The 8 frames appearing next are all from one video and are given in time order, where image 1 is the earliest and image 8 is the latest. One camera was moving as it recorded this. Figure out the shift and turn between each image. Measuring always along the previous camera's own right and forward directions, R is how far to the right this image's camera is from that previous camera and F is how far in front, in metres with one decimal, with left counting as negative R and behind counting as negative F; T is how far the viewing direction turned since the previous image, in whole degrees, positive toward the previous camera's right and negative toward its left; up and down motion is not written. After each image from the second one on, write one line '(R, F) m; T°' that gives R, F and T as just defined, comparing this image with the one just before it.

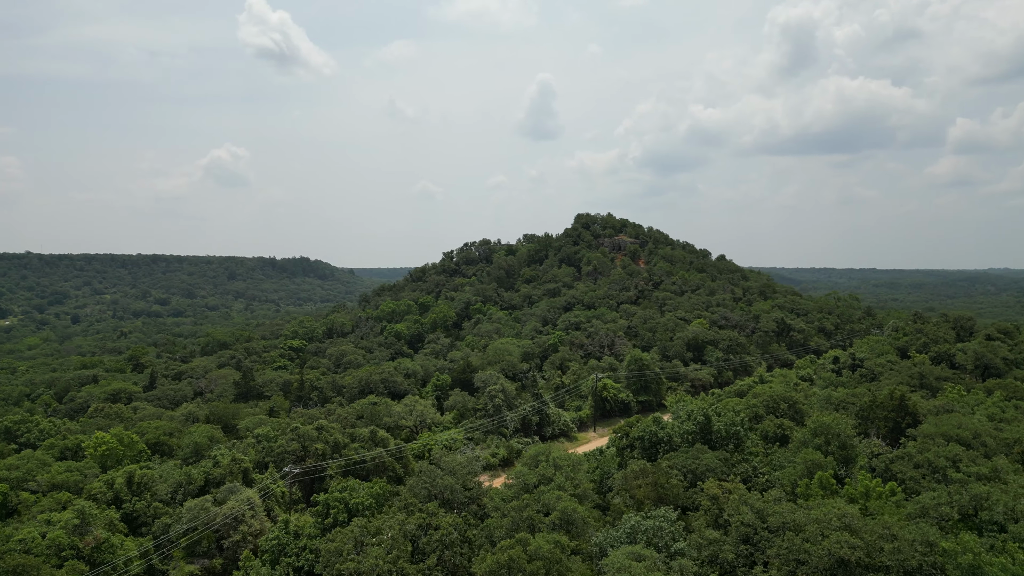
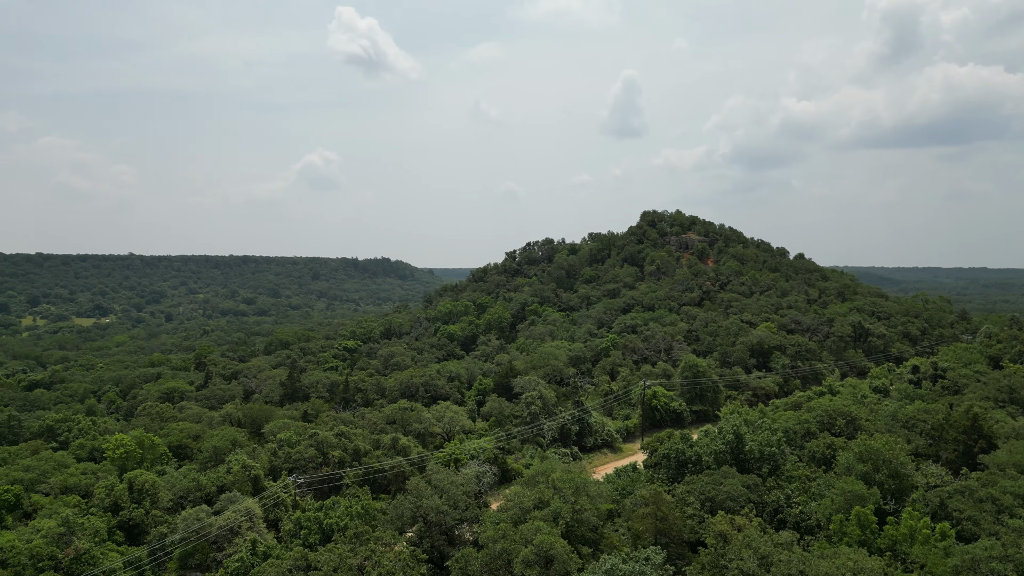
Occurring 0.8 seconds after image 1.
(+2.1, +1.9) m; -7°
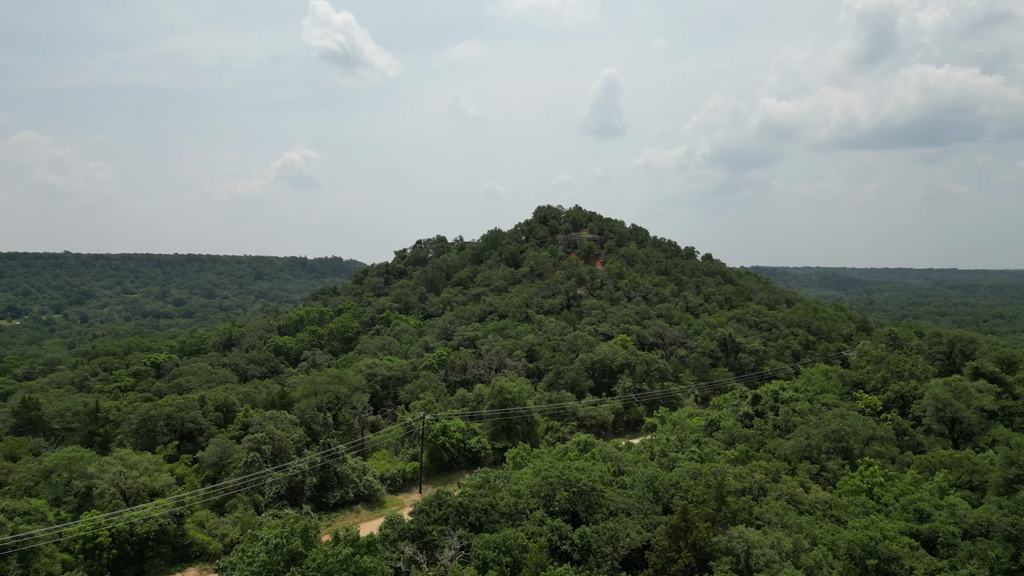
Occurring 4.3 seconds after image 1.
(+9.5, +7.4) m; +1°
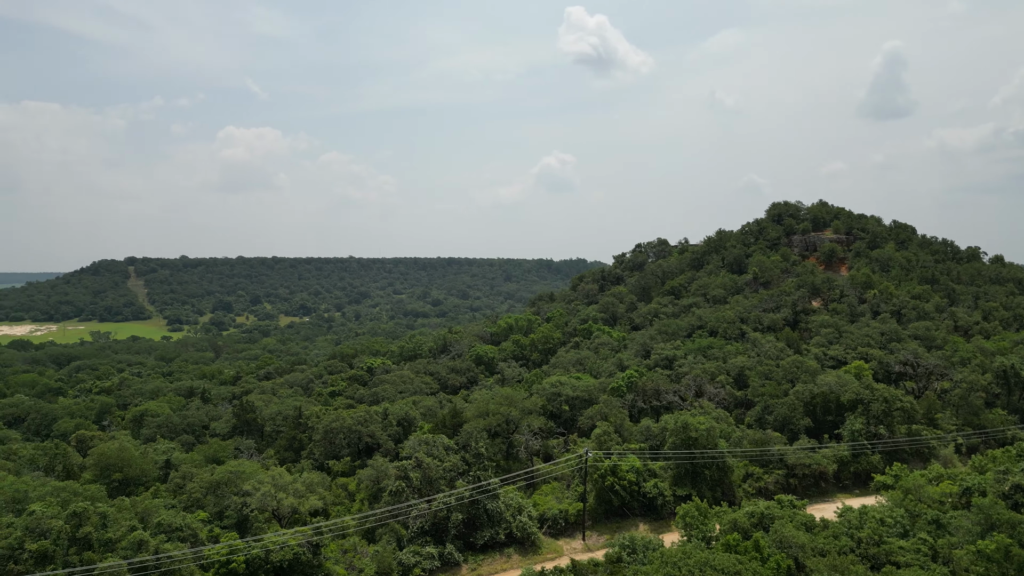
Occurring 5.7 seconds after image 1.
(+2.6, +4.2) m; -20°
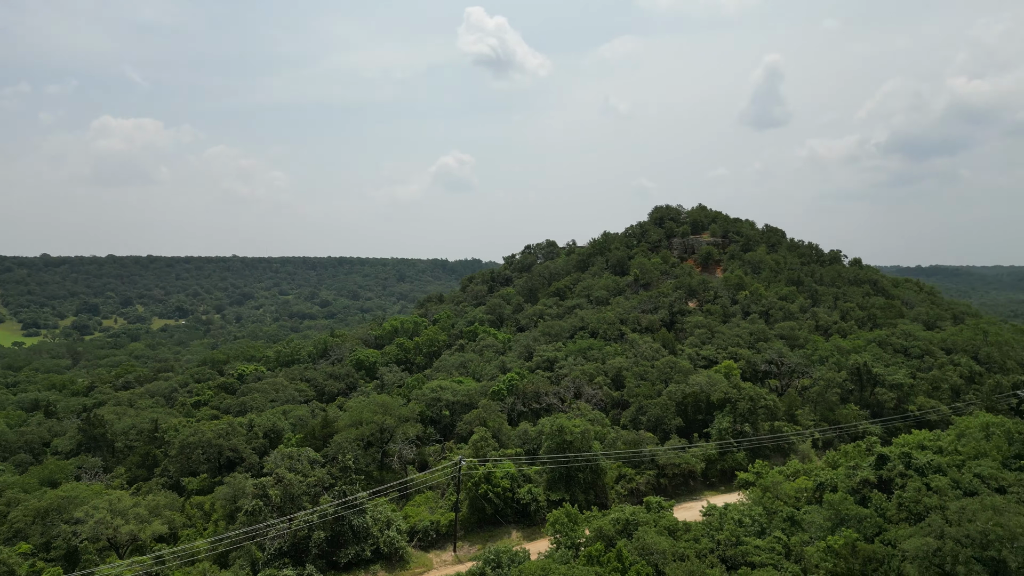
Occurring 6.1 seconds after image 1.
(+0.9, +0.8) m; +8°
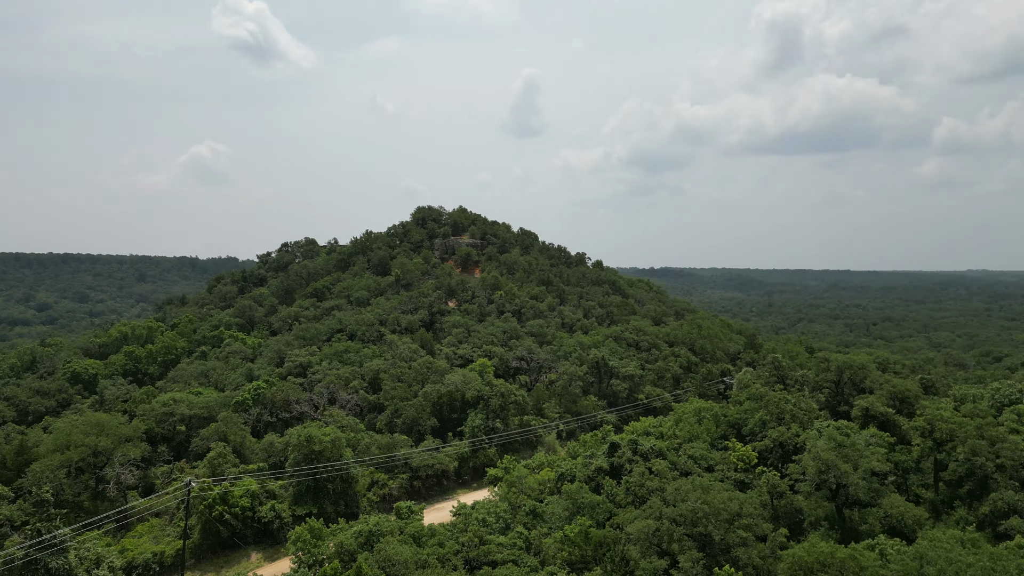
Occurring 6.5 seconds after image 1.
(+0.7, +0.6) m; +18°
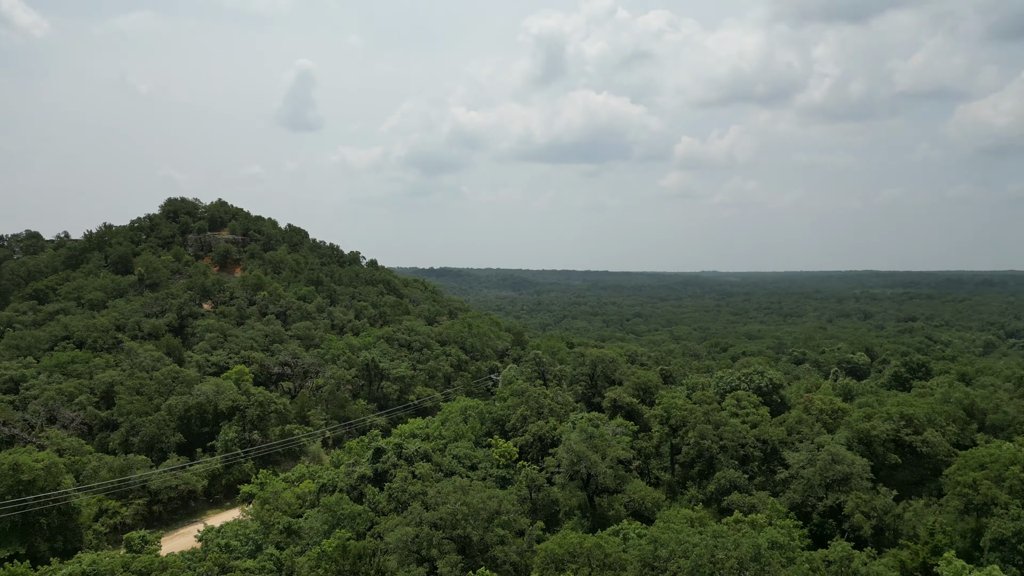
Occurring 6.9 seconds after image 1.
(+0.6, +0.6) m; +17°
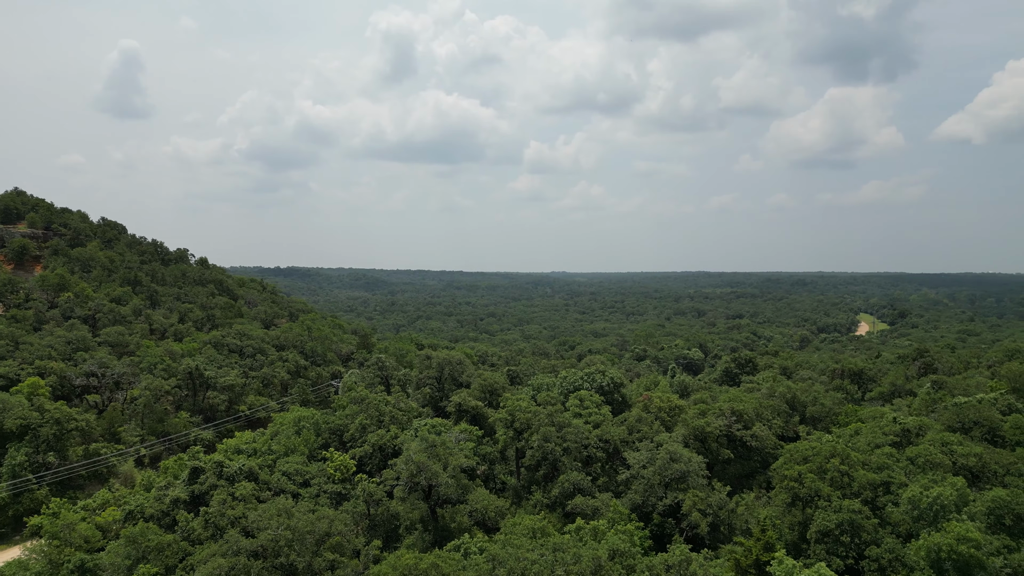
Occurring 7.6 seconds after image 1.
(+0.4, +1.0) m; +12°
